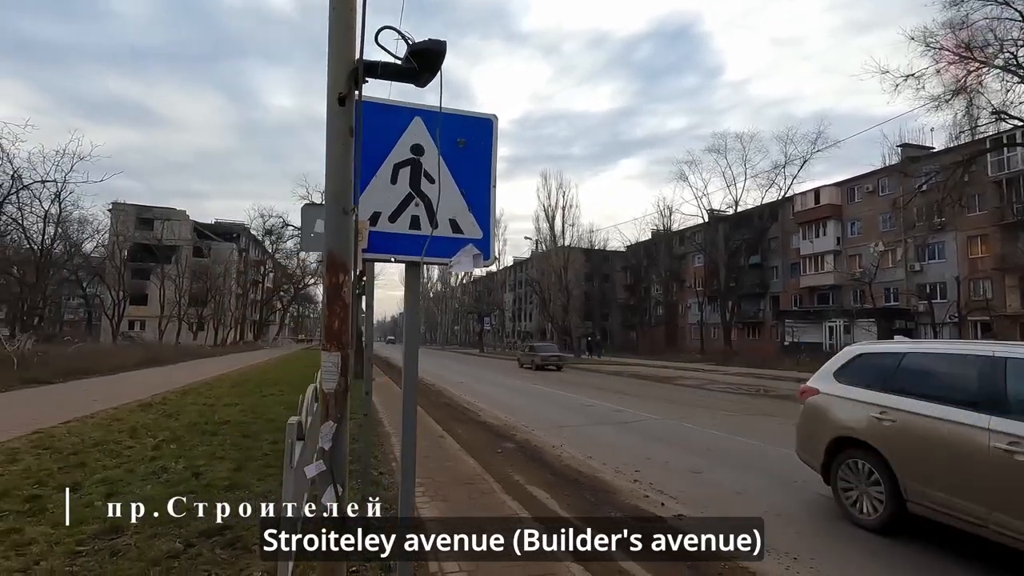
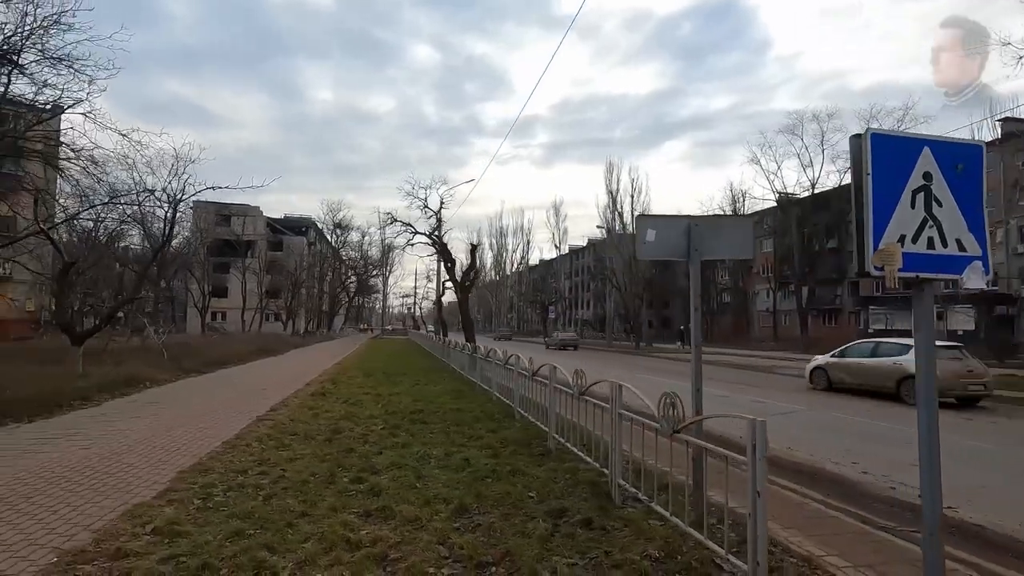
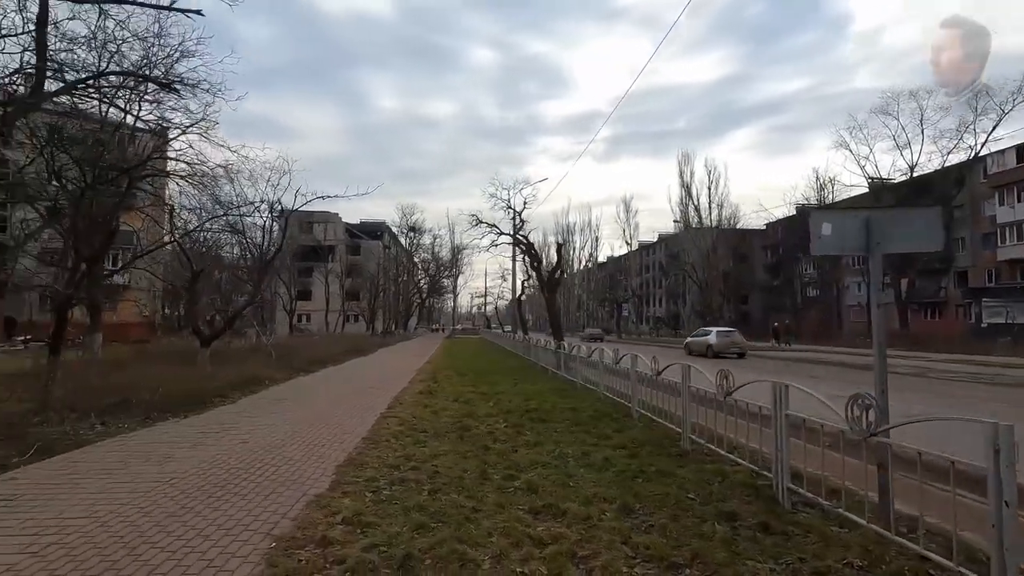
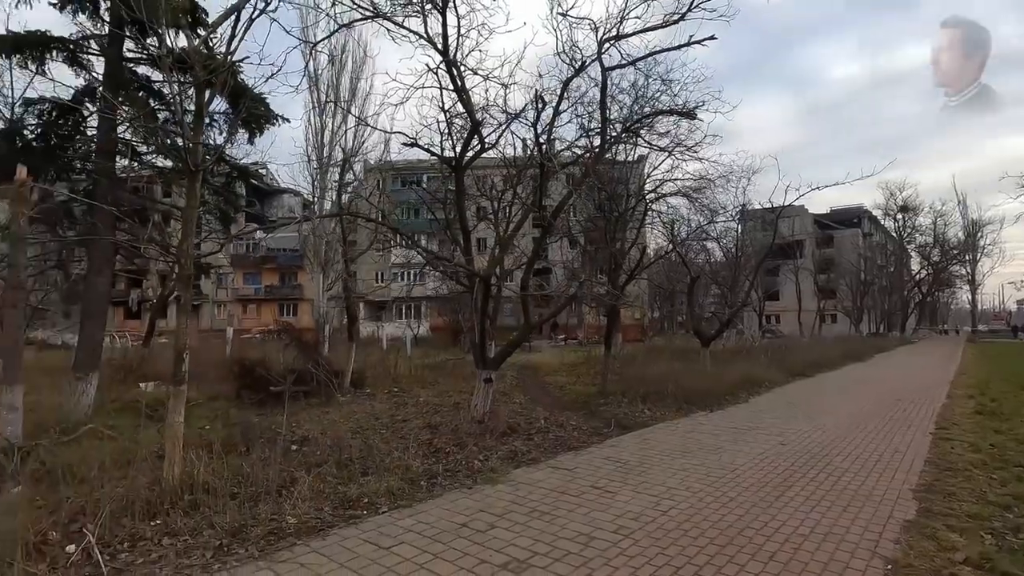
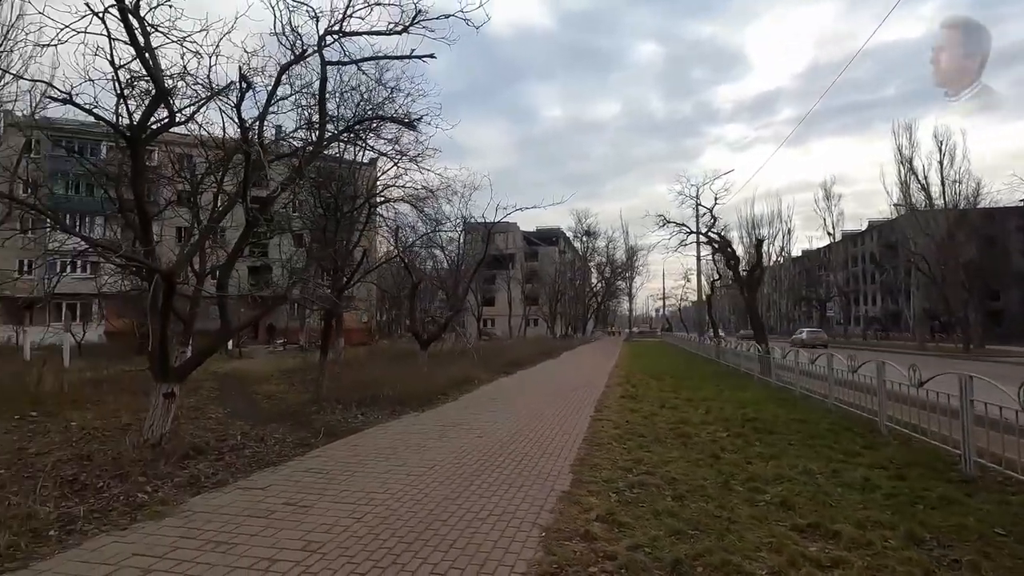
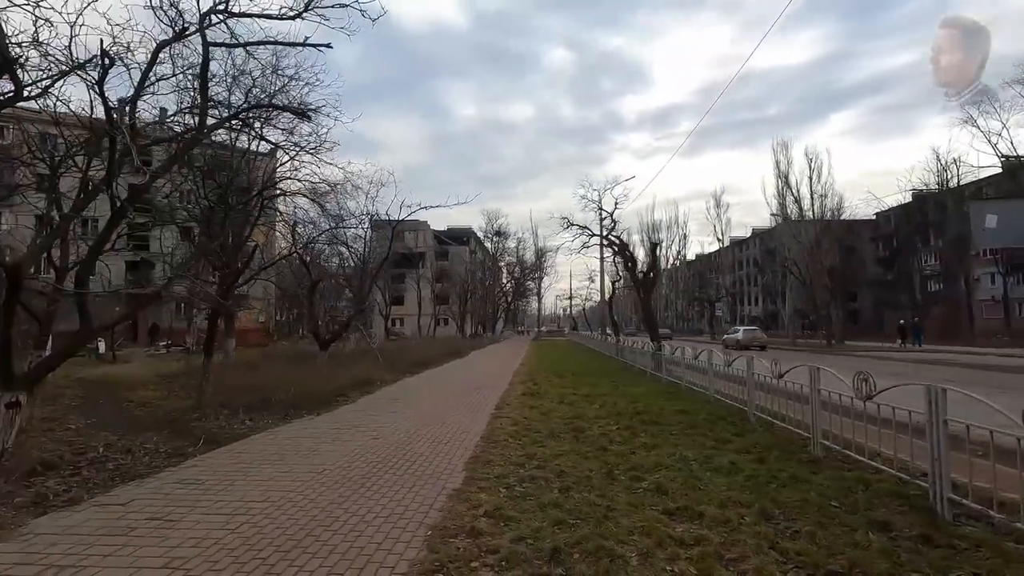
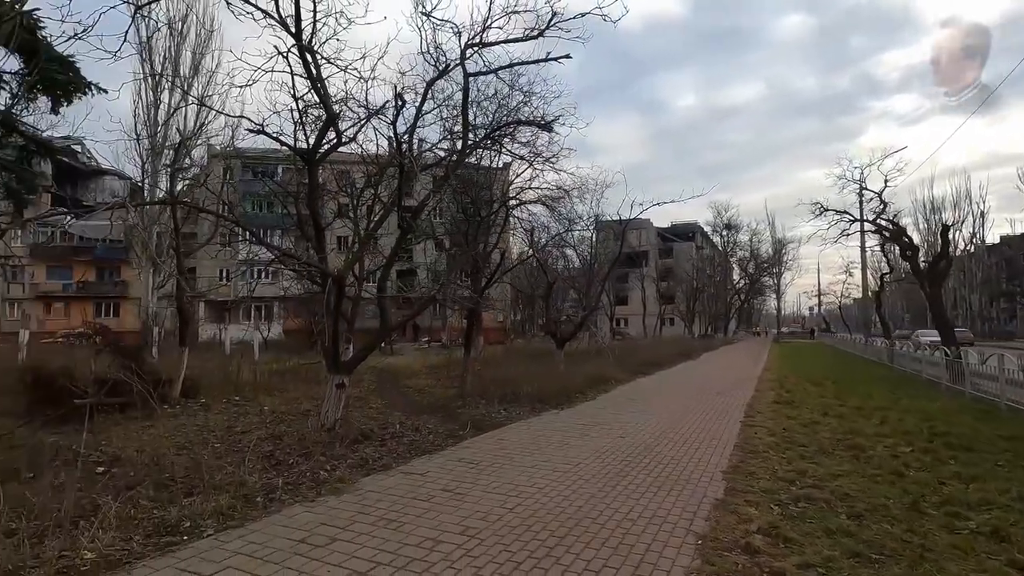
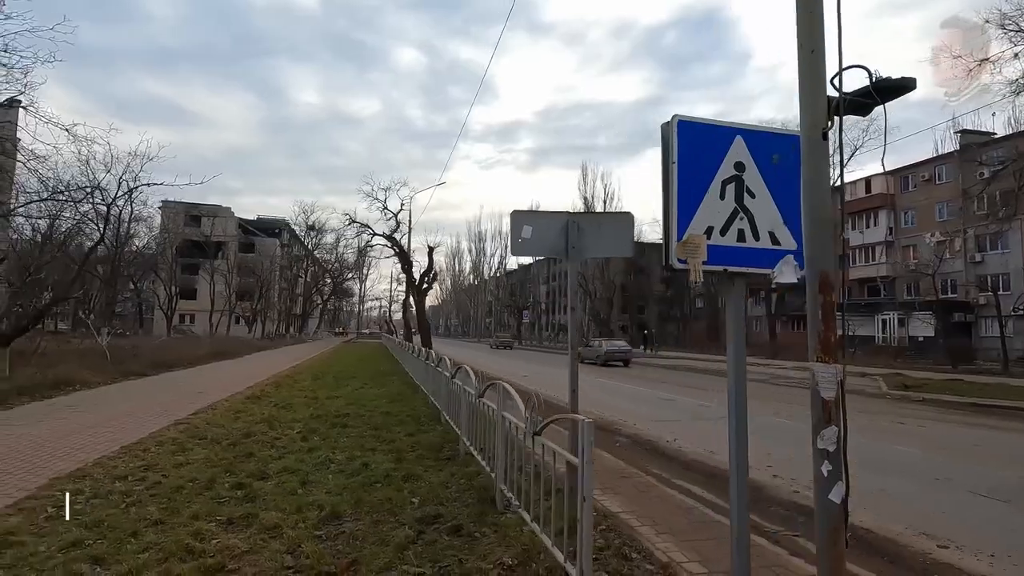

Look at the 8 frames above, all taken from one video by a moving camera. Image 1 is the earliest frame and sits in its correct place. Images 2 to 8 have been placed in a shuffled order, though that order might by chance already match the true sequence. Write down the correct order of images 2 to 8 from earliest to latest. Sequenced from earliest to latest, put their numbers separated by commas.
8, 2, 3, 6, 5, 7, 4
